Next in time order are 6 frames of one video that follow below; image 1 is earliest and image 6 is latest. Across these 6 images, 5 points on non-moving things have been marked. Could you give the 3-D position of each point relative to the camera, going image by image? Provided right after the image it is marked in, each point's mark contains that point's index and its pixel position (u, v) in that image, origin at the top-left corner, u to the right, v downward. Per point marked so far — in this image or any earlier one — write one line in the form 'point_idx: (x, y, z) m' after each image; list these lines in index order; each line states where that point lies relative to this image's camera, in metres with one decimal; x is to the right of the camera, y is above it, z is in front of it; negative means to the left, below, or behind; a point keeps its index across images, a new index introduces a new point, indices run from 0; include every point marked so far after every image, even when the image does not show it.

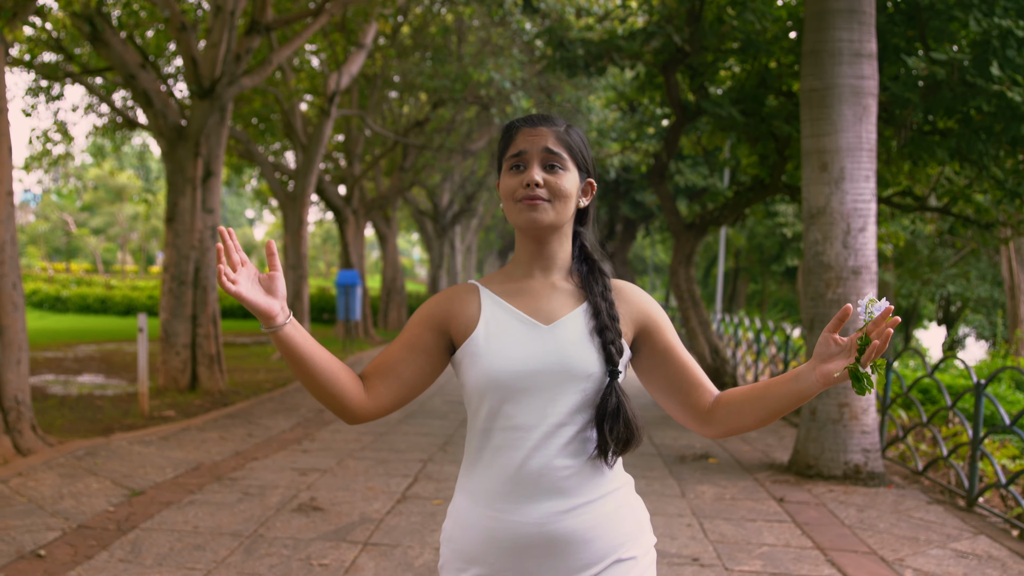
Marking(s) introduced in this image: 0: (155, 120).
0: (-4.4, +2.1, +10.1) m
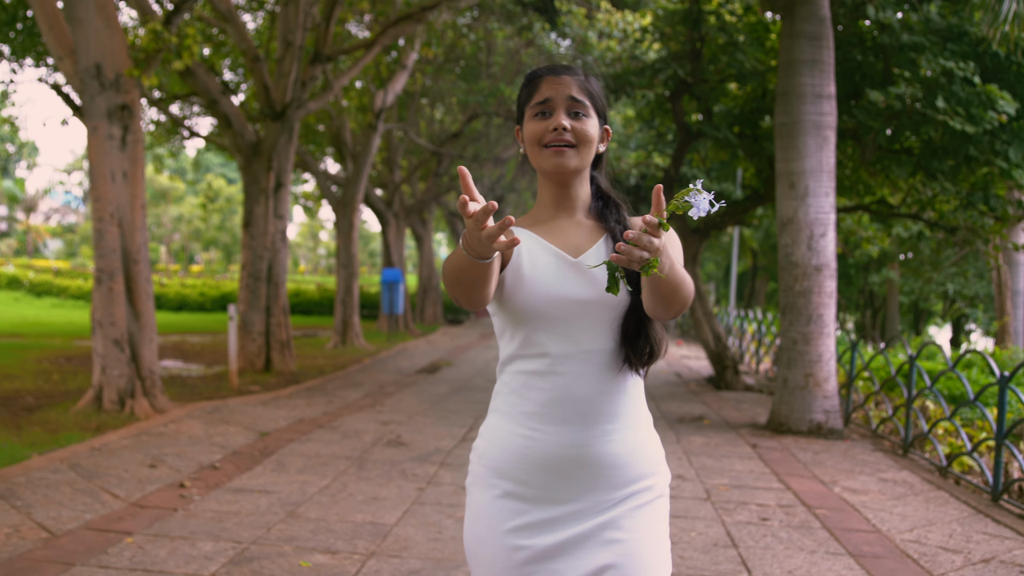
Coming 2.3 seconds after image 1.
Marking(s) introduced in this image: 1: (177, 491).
0: (-4.0, +2.2, +11.8) m
1: (-2.0, -1.2, +4.9) m
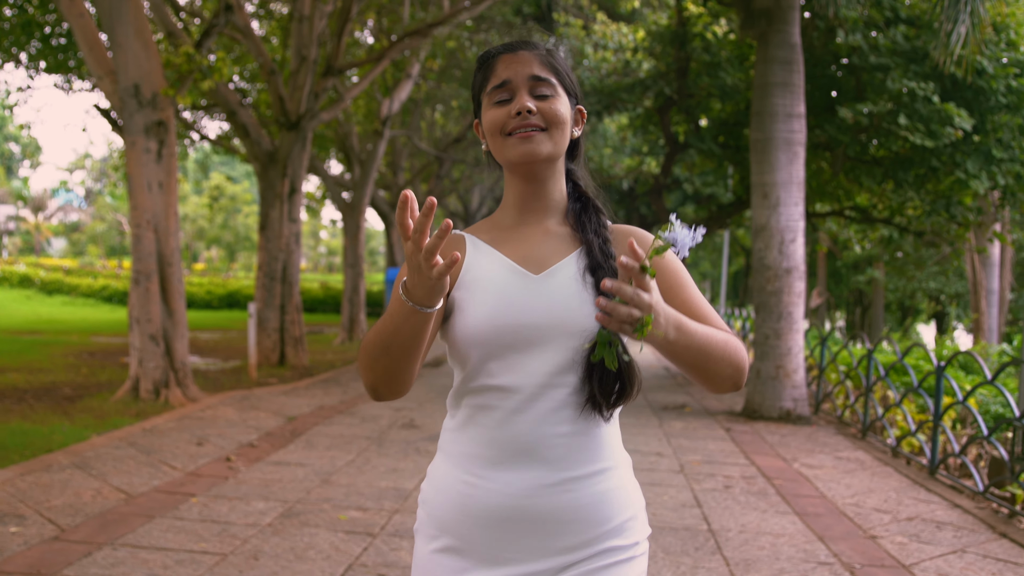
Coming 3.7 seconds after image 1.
0: (-4.0, +2.2, +12.6) m
1: (-2.0, -1.2, +5.8) m
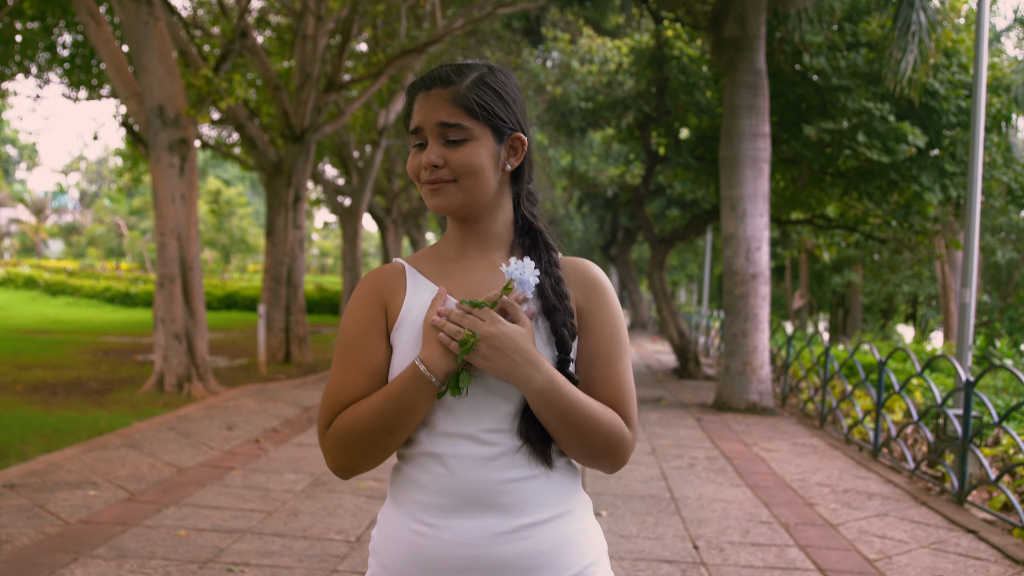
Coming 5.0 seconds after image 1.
0: (-4.1, +2.1, +13.4) m
1: (-2.1, -1.3, +6.6) m
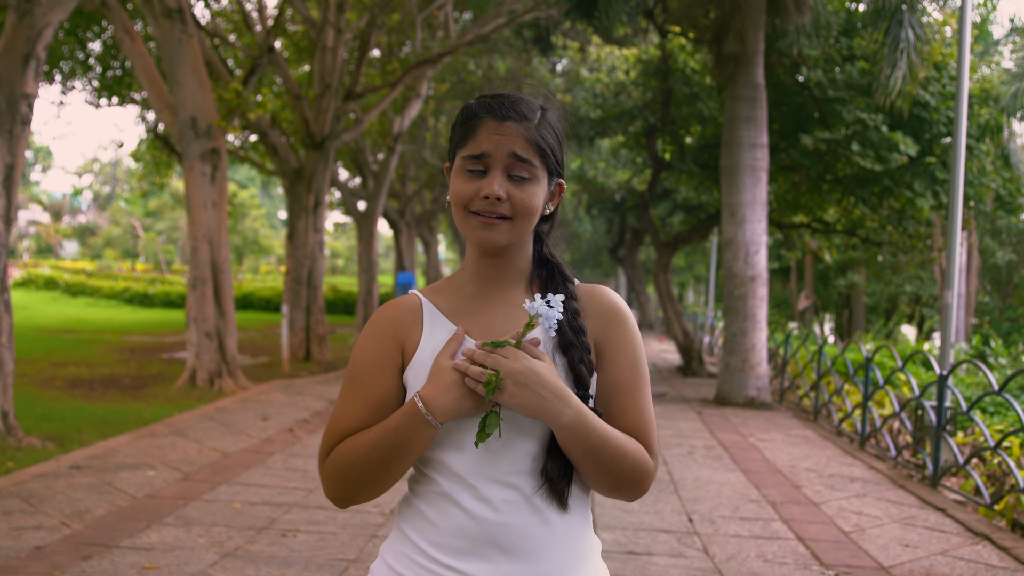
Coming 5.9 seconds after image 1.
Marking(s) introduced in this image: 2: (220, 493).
0: (-4.0, +2.1, +14.0) m
1: (-2.0, -1.3, +7.2) m
2: (-1.9, -1.3, +5.2) m
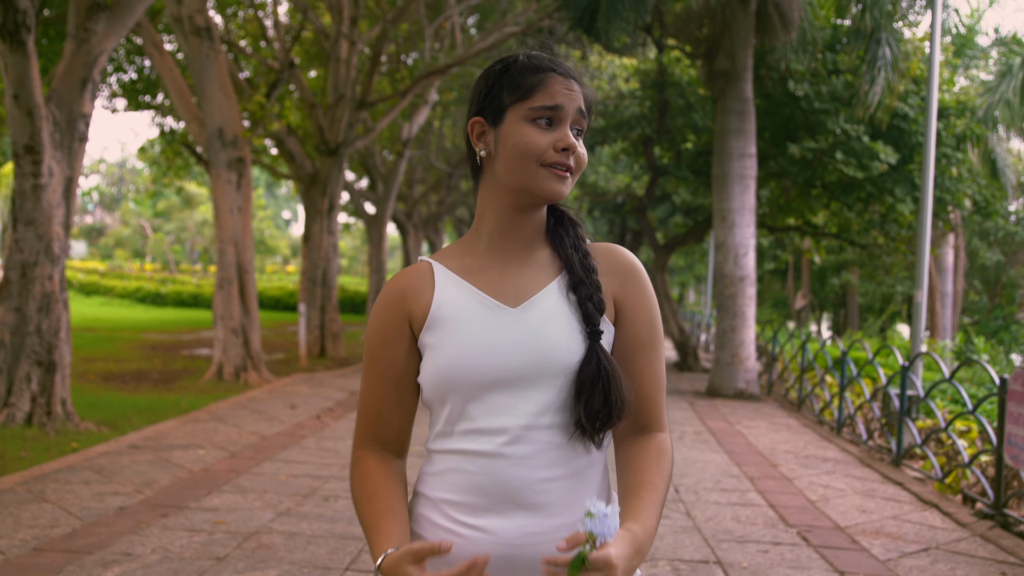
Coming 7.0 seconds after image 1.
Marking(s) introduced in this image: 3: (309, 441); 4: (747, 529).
0: (-3.9, +2.1, +14.8) m
1: (-1.9, -1.3, +7.9) m
2: (-1.8, -1.3, +5.9) m
3: (-1.7, -1.3, +6.9) m
4: (+1.4, -1.5, +5.0) m
